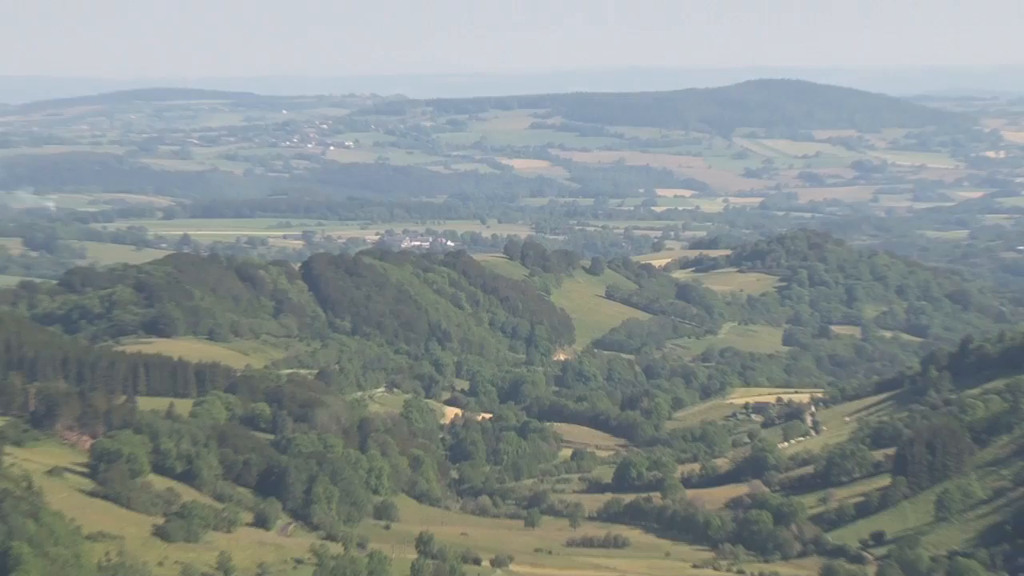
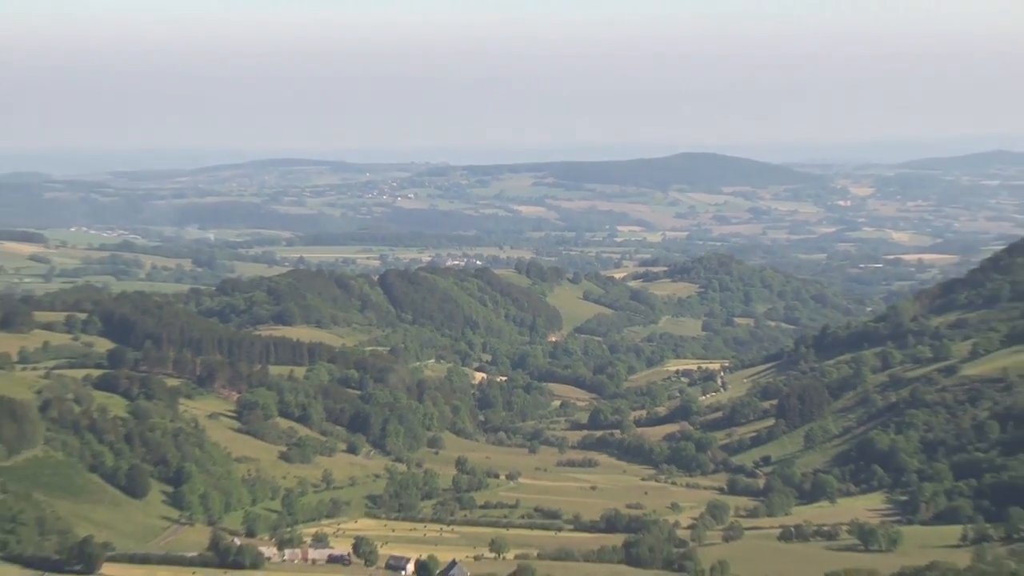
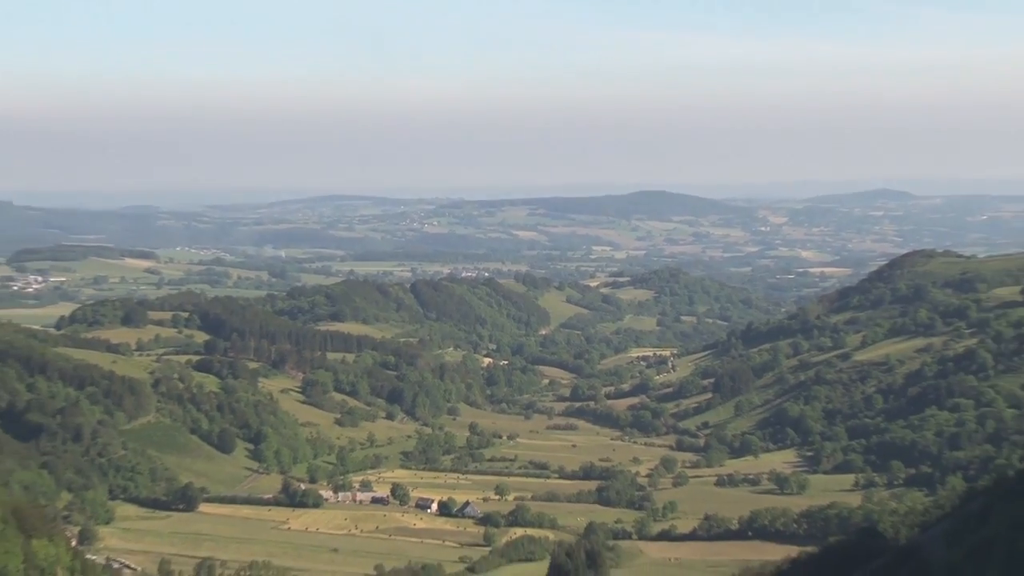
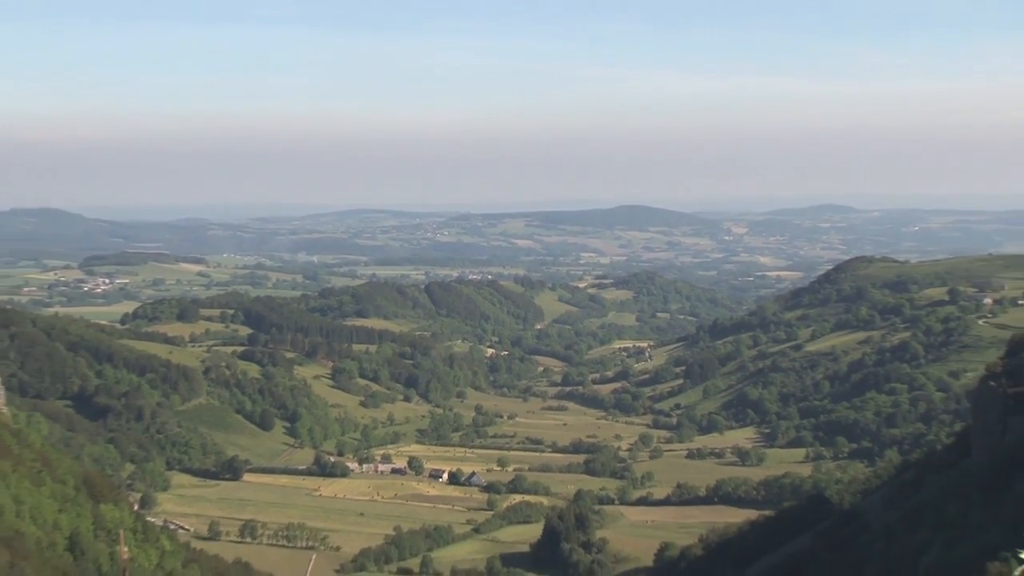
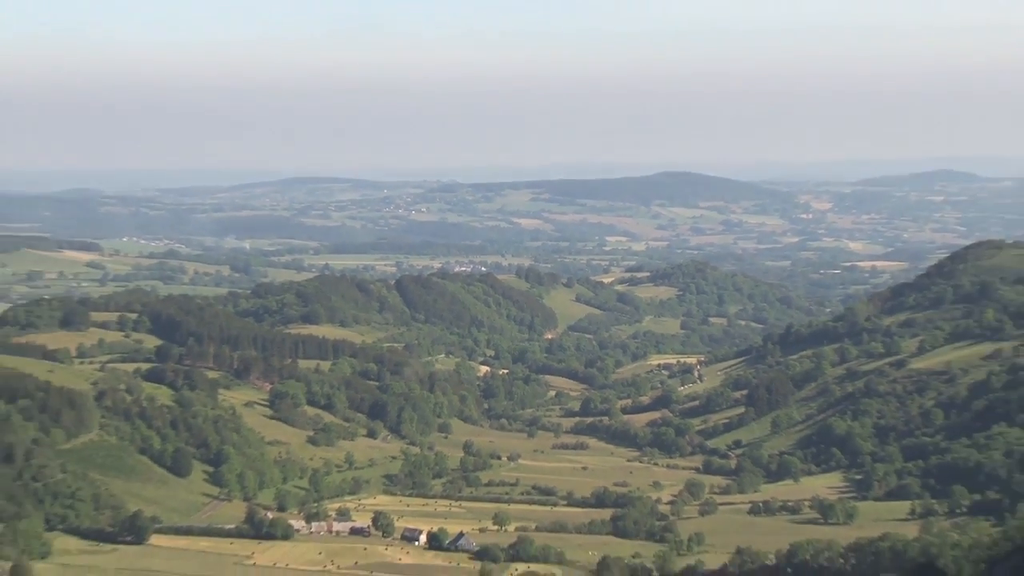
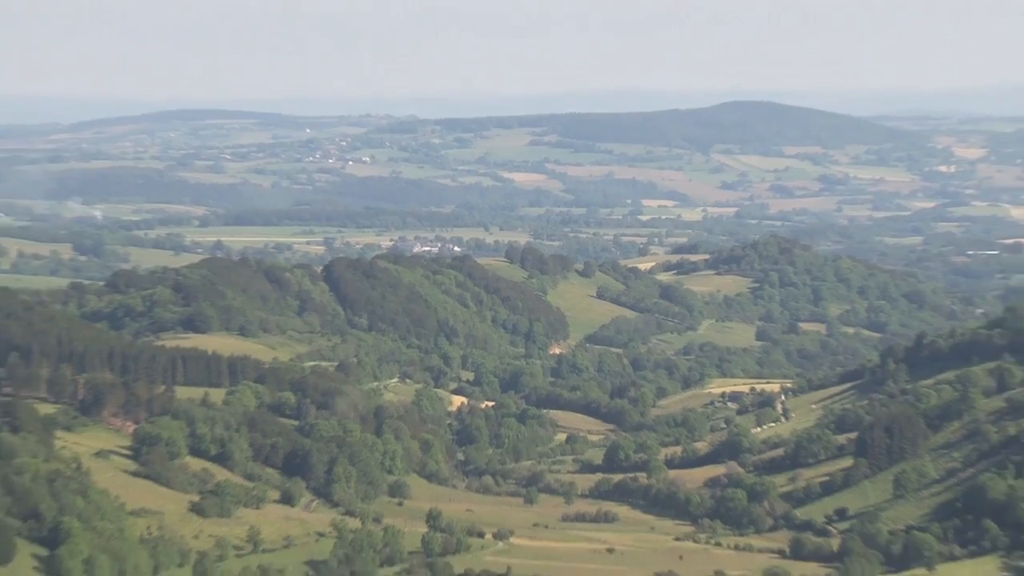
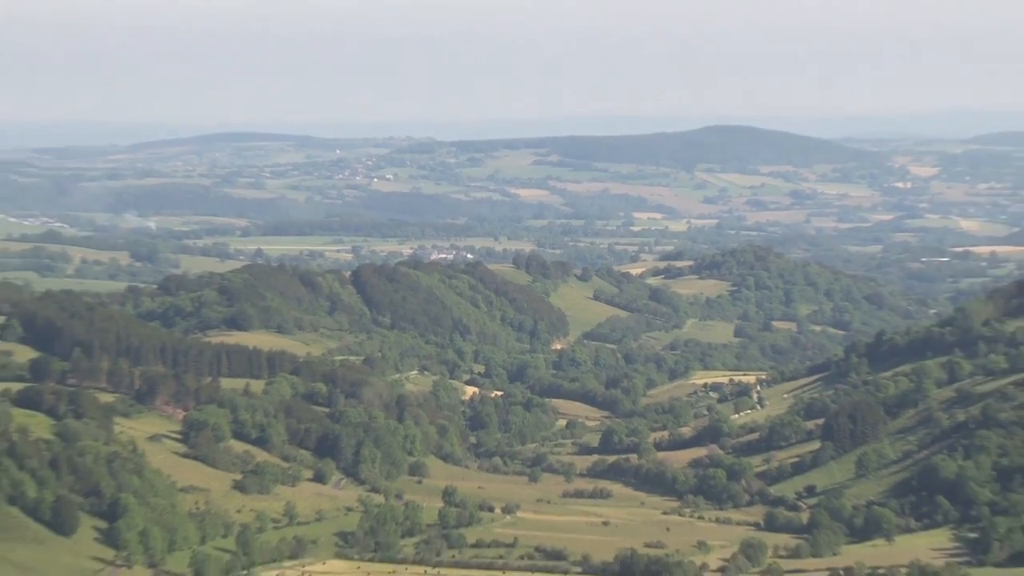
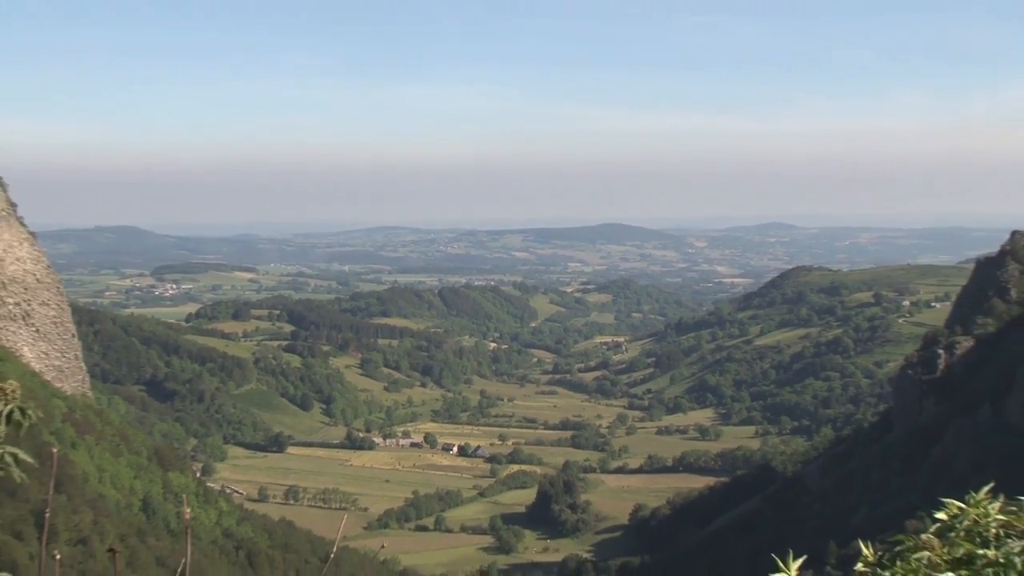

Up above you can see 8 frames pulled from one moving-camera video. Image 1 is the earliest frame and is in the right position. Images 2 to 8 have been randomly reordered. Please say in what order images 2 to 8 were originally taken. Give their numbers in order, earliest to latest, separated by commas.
6, 7, 2, 5, 3, 4, 8
